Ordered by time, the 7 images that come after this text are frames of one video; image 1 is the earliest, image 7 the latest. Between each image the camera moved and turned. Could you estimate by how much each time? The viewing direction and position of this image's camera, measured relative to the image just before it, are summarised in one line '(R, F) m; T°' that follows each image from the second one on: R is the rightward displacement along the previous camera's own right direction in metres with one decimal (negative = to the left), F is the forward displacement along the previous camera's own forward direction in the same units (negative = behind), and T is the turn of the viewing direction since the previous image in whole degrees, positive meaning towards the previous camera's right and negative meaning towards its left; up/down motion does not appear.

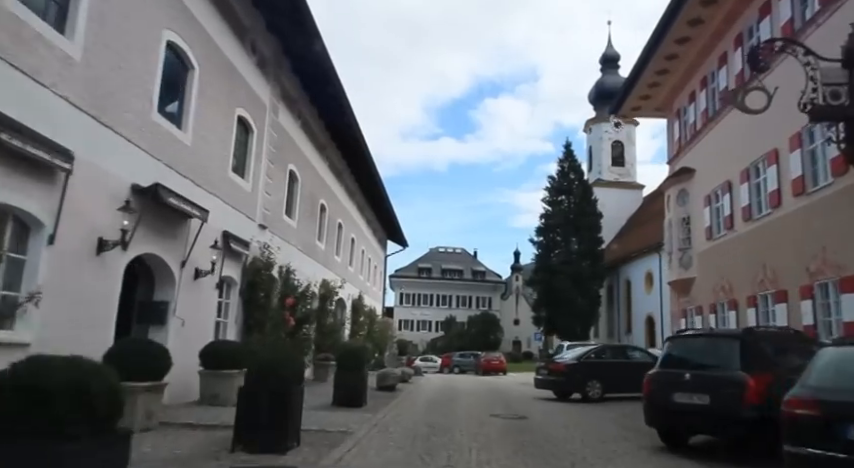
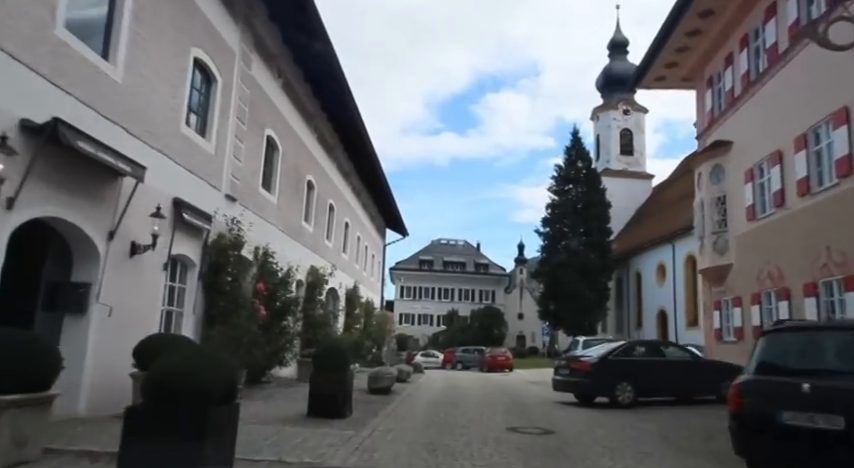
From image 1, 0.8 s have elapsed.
(0.0, +2.4) m; 0°
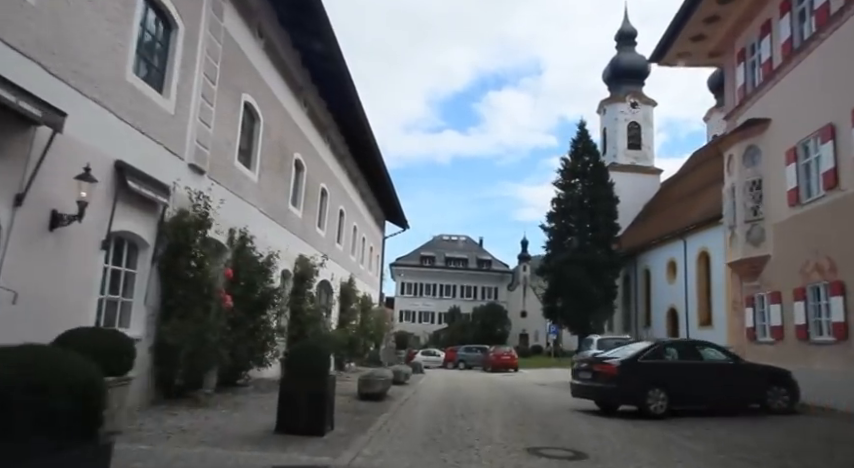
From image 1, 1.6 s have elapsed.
(0.0, +1.9) m; 0°
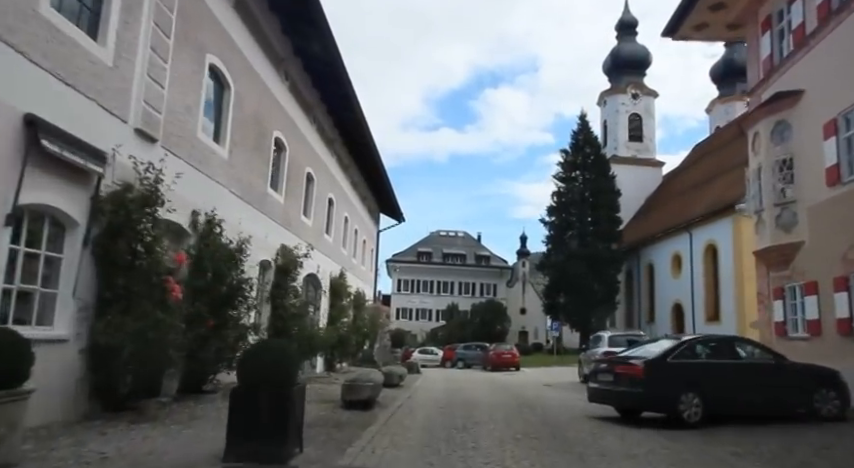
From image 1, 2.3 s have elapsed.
(0.0, +1.7) m; 0°
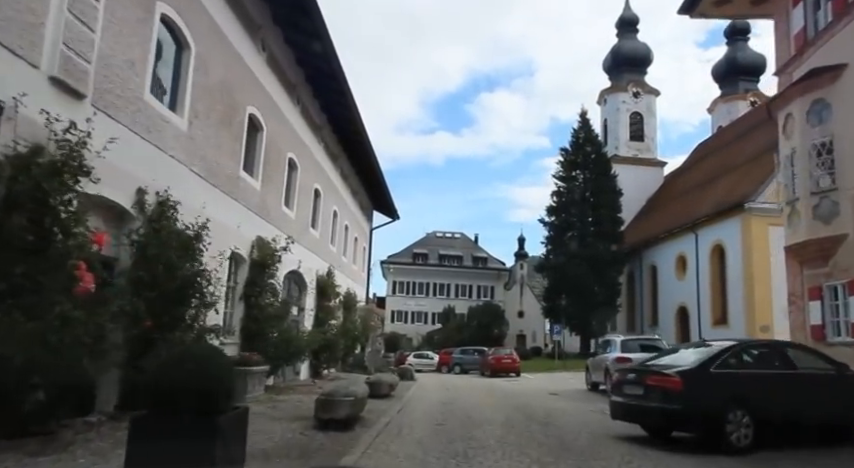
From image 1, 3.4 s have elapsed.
(0.0, +1.7) m; 0°
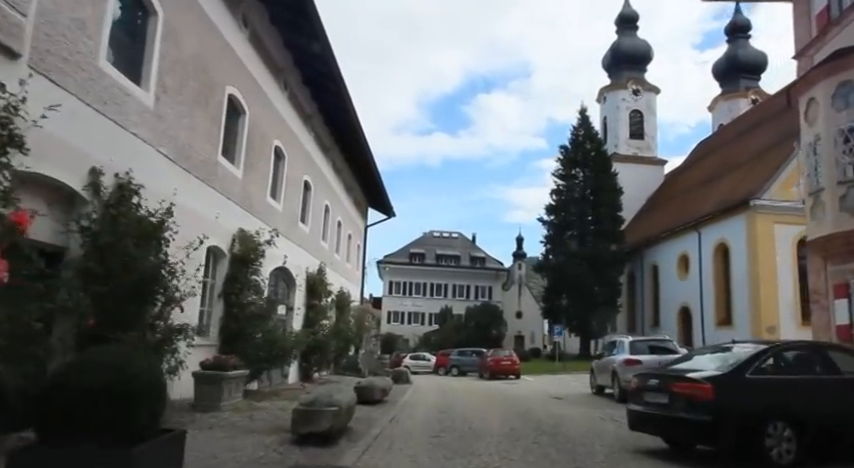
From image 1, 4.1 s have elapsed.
(0.0, +1.1) m; 0°
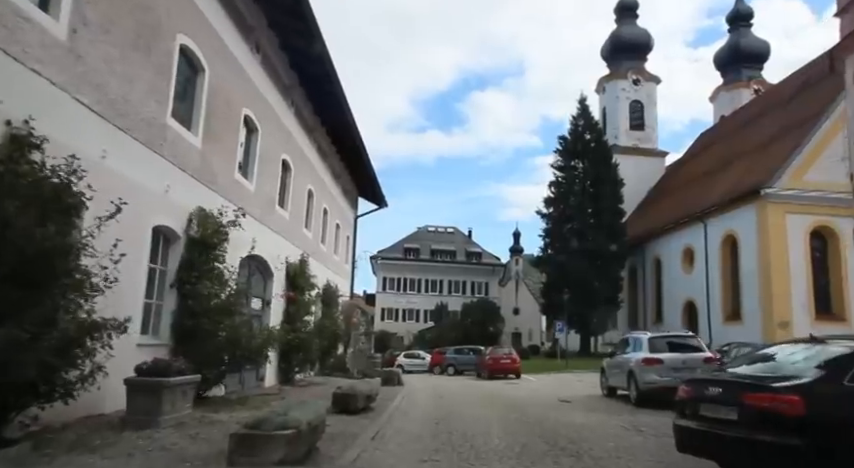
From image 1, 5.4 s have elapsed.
(+0.1, +1.9) m; 0°
